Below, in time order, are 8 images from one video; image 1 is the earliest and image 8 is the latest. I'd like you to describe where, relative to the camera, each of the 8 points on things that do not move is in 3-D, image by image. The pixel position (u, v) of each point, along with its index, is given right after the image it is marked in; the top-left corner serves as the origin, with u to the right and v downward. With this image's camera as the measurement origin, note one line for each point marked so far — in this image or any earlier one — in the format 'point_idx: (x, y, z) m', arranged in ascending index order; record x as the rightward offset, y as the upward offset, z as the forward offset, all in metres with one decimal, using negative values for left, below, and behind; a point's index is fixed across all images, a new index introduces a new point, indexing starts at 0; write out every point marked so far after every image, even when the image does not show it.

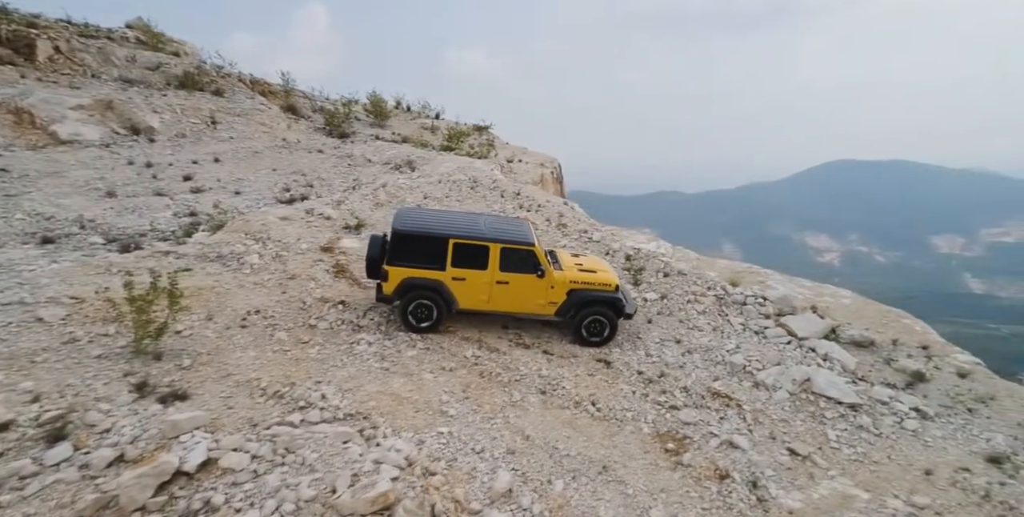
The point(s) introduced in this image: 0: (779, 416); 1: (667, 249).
0: (+3.2, -1.9, +6.7) m
1: (+4.6, +0.3, +14.6) m
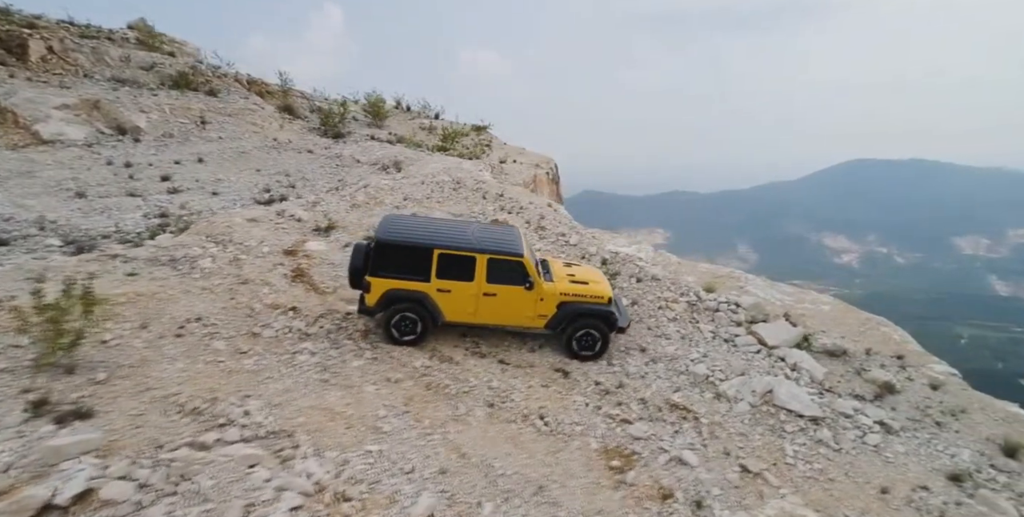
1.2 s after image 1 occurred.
0: (+2.6, -2.0, +6.5) m
1: (+3.9, +0.2, +14.4) m
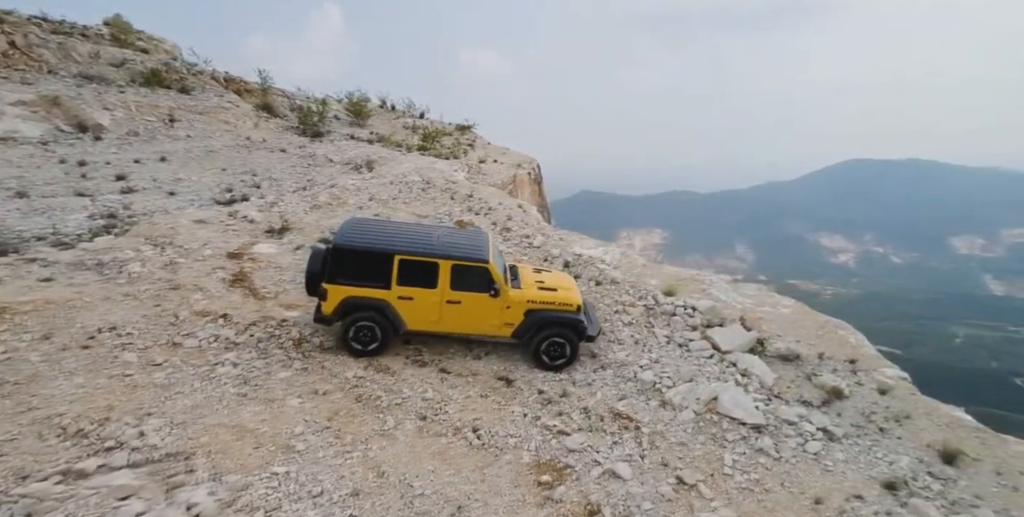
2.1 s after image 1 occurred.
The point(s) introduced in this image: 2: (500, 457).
0: (+1.8, -2.0, +6.3) m
1: (+2.9, +0.2, +14.3) m
2: (-0.1, -2.0, +5.5) m
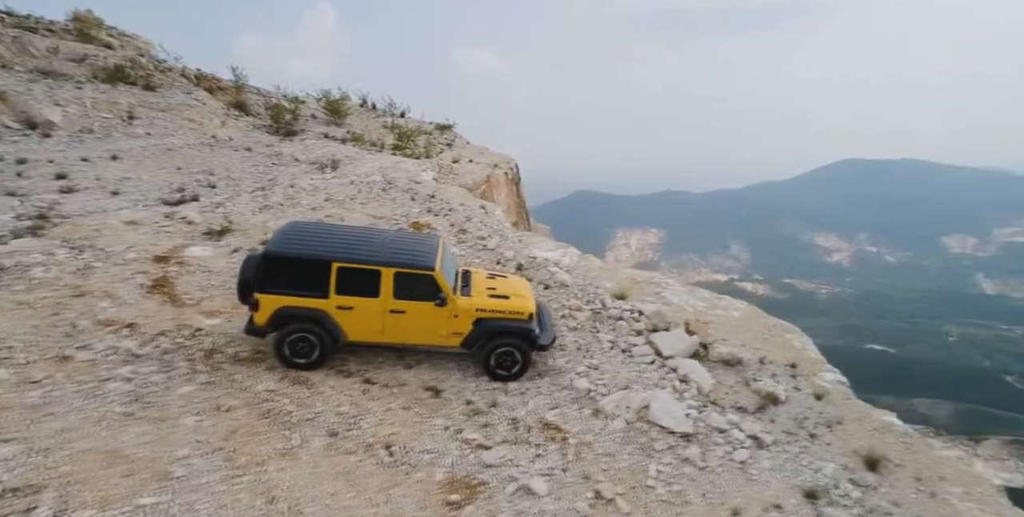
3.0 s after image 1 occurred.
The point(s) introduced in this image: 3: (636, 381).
0: (+1.0, -2.1, +6.0) m
1: (+1.7, +0.1, +14.1) m
2: (-1.0, -2.0, +5.1) m
3: (+1.7, -1.7, +7.5) m
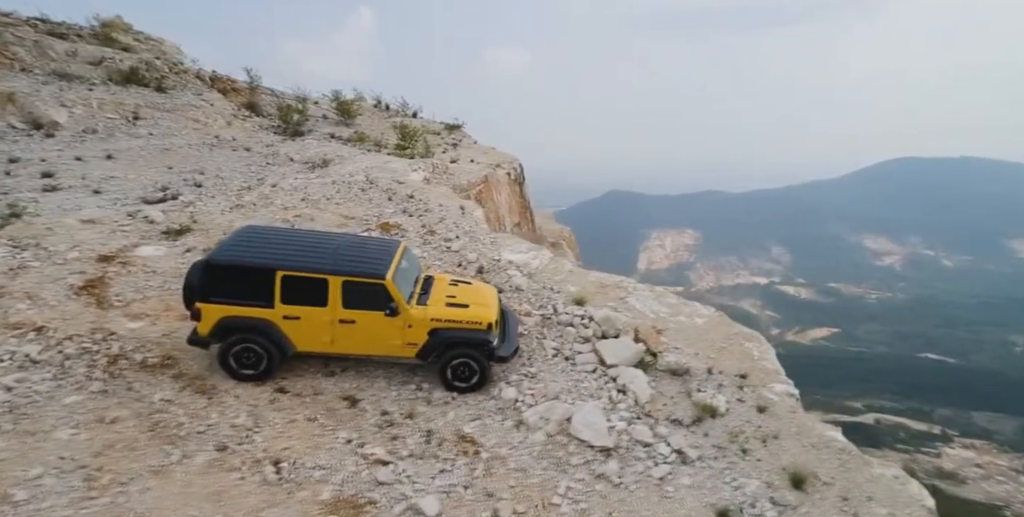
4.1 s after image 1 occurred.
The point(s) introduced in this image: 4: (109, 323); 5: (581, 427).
0: (0.0, -2.1, +5.7) m
1: (+0.8, +0.1, +13.8) m
2: (-1.9, -2.1, +4.8) m
3: (+0.8, -1.7, +7.2) m
4: (-5.9, -0.9, +8.2) m
5: (+0.8, -1.9, +6.1) m
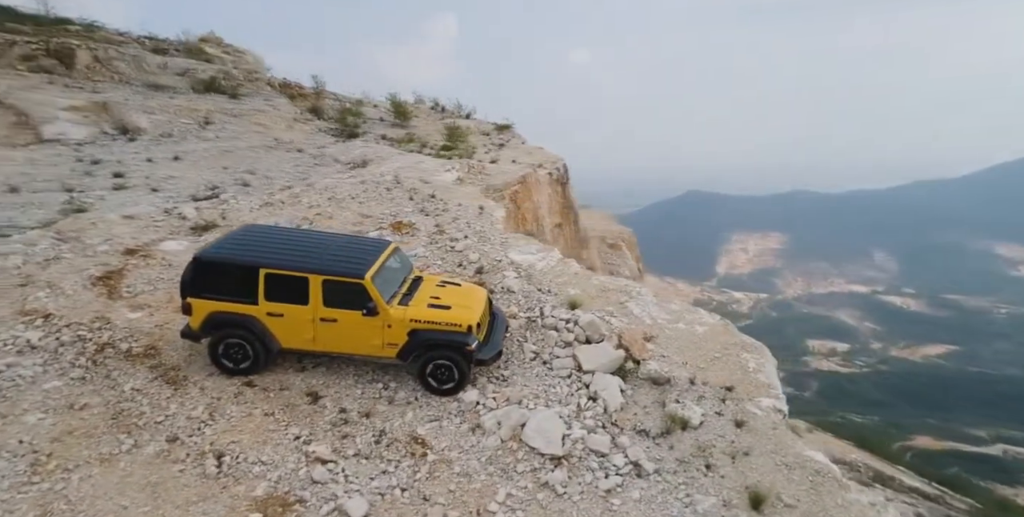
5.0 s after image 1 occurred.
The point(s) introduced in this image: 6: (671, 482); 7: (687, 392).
0: (-0.5, -2.2, +5.7) m
1: (+1.0, 0.0, +13.6) m
2: (-2.5, -2.0, +4.9) m
3: (+0.3, -1.8, +7.1) m
4: (-6.2, -0.8, +8.6) m
5: (+0.2, -1.9, +6.0) m
6: (+1.7, -2.3, +5.7) m
7: (+2.4, -1.9, +7.6) m
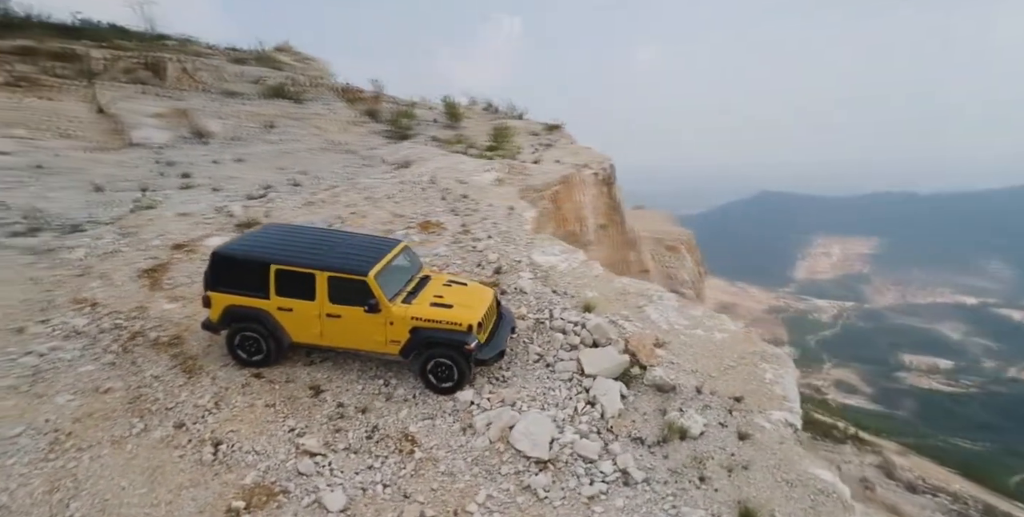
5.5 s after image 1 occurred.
0: (-0.7, -2.2, +5.7) m
1: (+1.5, 0.0, +13.5) m
2: (-2.8, -2.0, +5.2) m
3: (+0.3, -1.8, +7.0) m
4: (-6.1, -0.7, +9.1) m
5: (+0.1, -1.9, +6.0) m
6: (+1.5, -2.4, +5.6) m
7: (+2.5, -1.9, +7.4) m
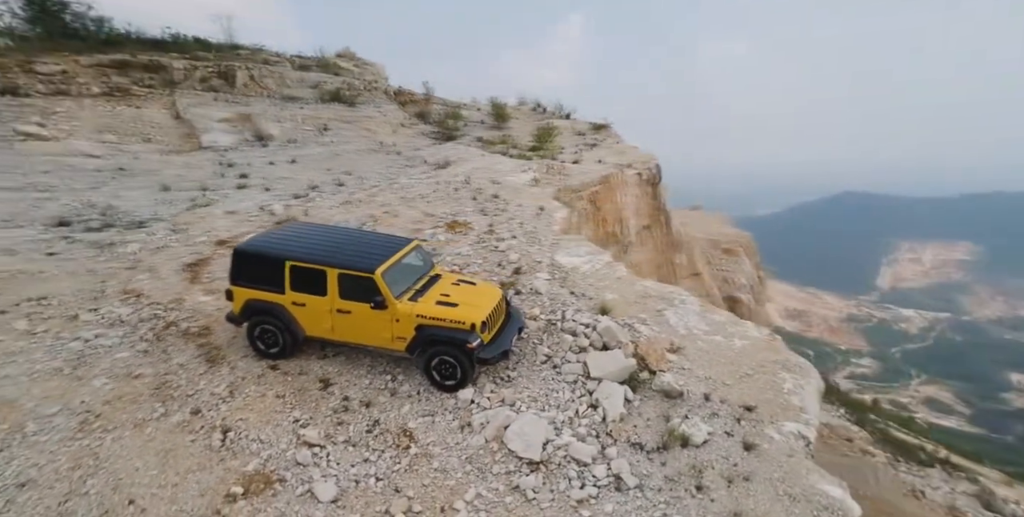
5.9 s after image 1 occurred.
0: (-0.8, -2.2, +5.8) m
1: (+2.1, -0.1, +13.4) m
2: (-2.9, -2.0, +5.4) m
3: (+0.3, -1.8, +7.1) m
4: (-5.9, -0.6, +9.6) m
5: (+0.1, -2.0, +6.0) m
6: (+1.4, -2.4, +5.5) m
7: (+2.5, -2.0, +7.3) m
